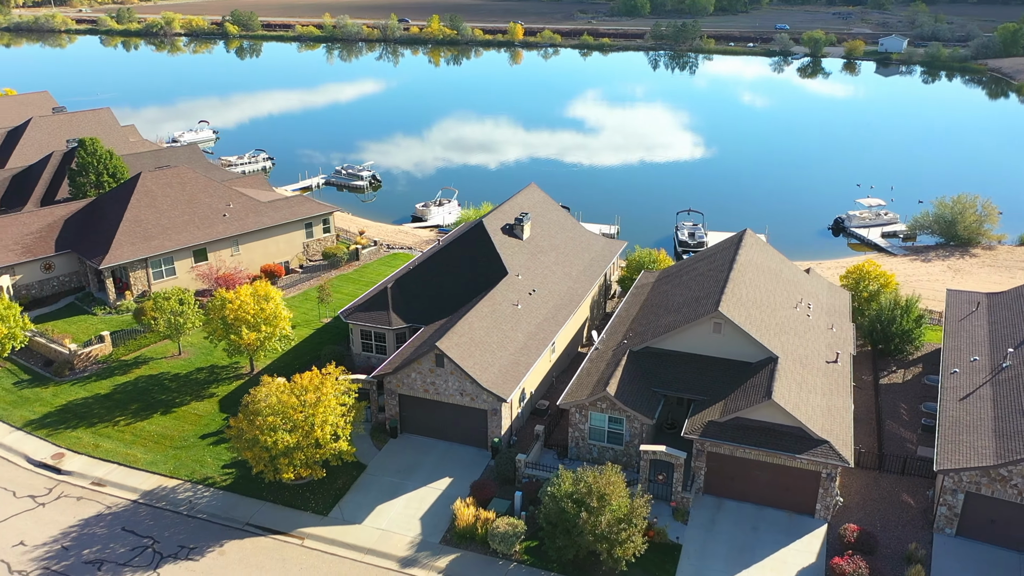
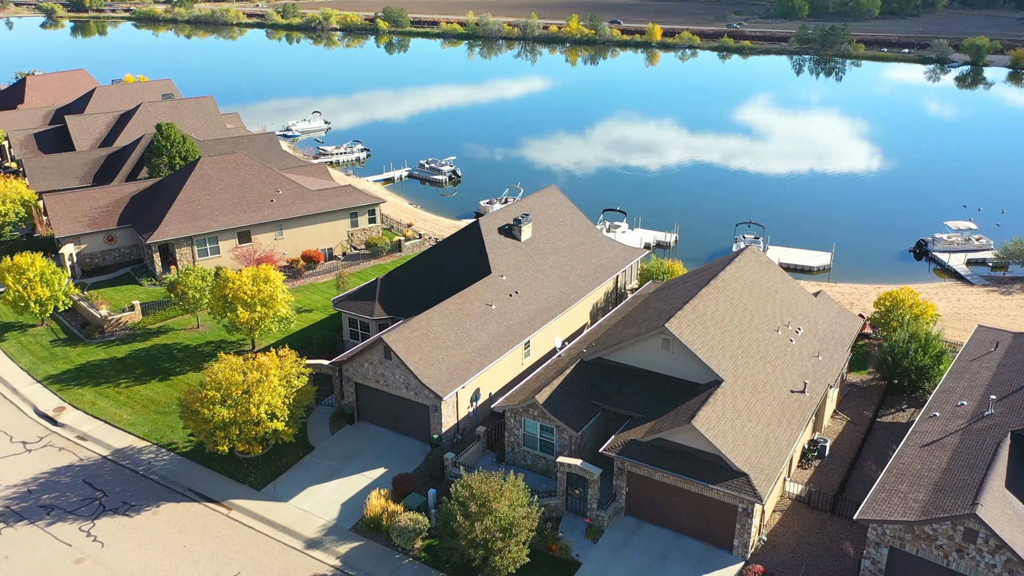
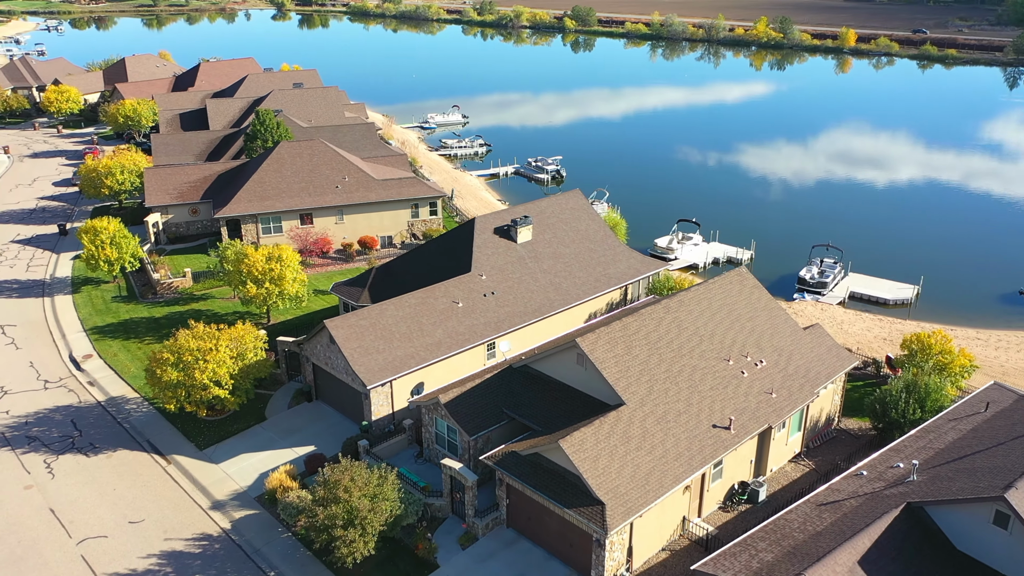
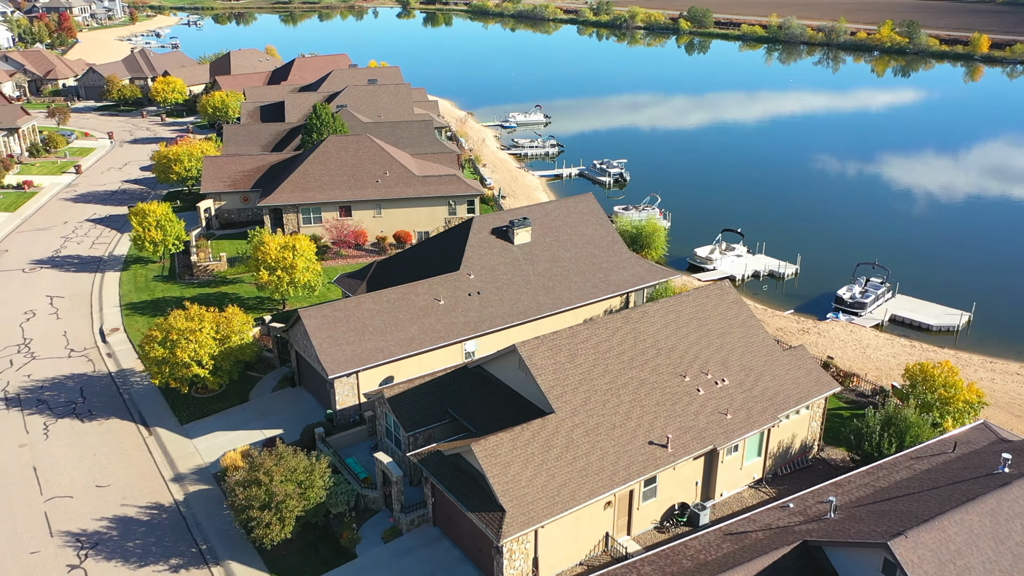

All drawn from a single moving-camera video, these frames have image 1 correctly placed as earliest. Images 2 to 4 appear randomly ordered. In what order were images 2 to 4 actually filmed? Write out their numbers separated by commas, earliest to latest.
2, 3, 4
